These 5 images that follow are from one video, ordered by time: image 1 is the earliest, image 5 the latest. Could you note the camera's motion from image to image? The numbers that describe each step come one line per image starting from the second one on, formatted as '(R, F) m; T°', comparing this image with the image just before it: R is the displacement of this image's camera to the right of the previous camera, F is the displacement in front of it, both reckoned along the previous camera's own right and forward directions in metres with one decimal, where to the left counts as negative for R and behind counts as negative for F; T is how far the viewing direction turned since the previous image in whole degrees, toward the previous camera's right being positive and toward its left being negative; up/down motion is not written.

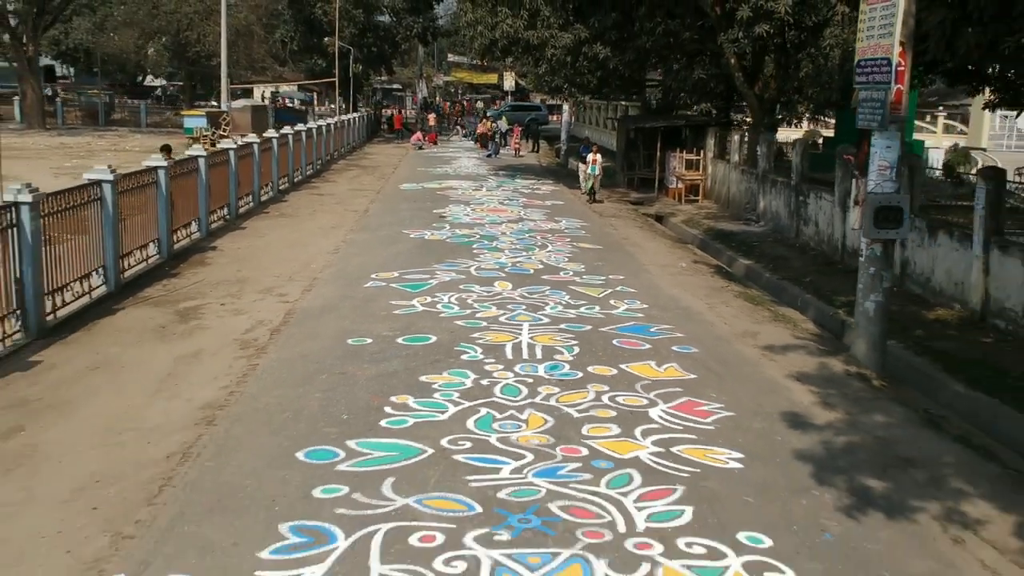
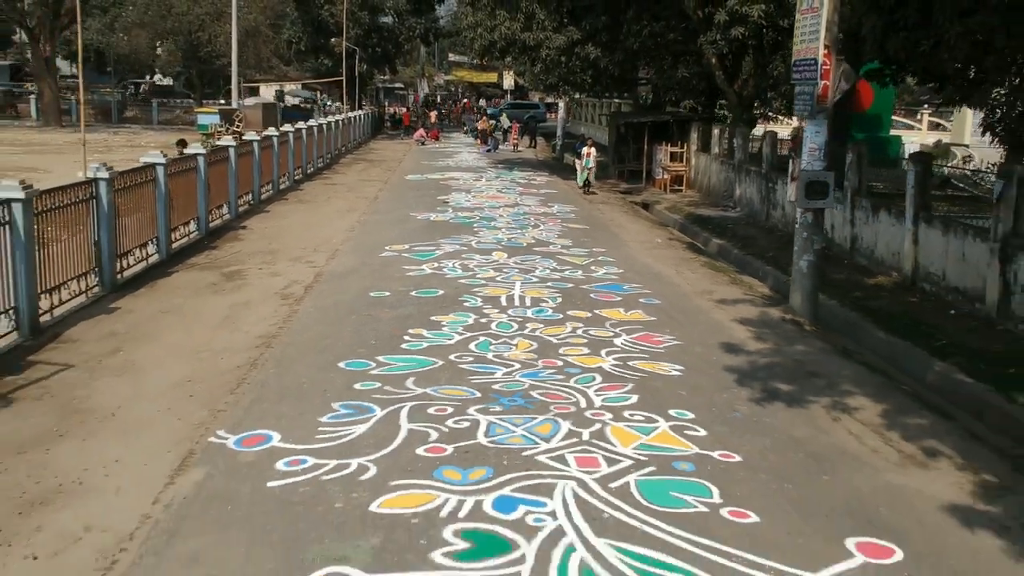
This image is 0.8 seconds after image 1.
(+0.1, -1.8) m; 0°
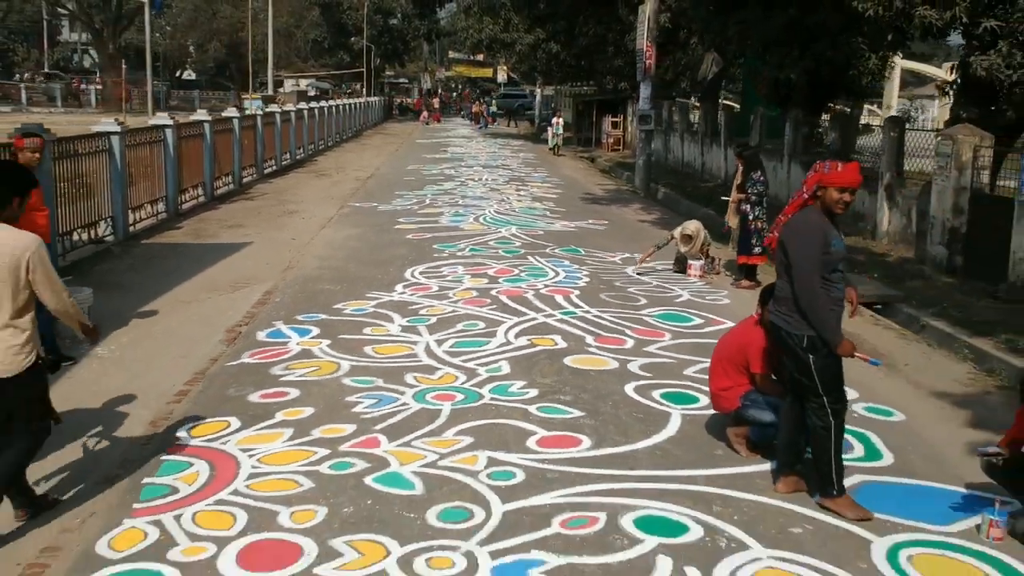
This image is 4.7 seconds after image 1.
(+0.6, -8.5) m; 0°
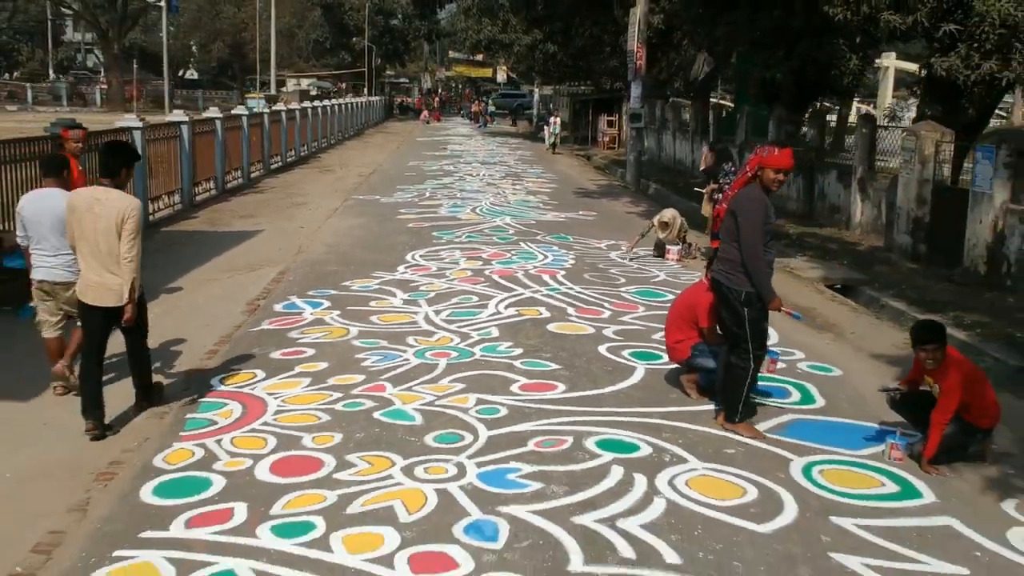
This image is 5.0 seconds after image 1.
(+0.1, -0.8) m; 0°
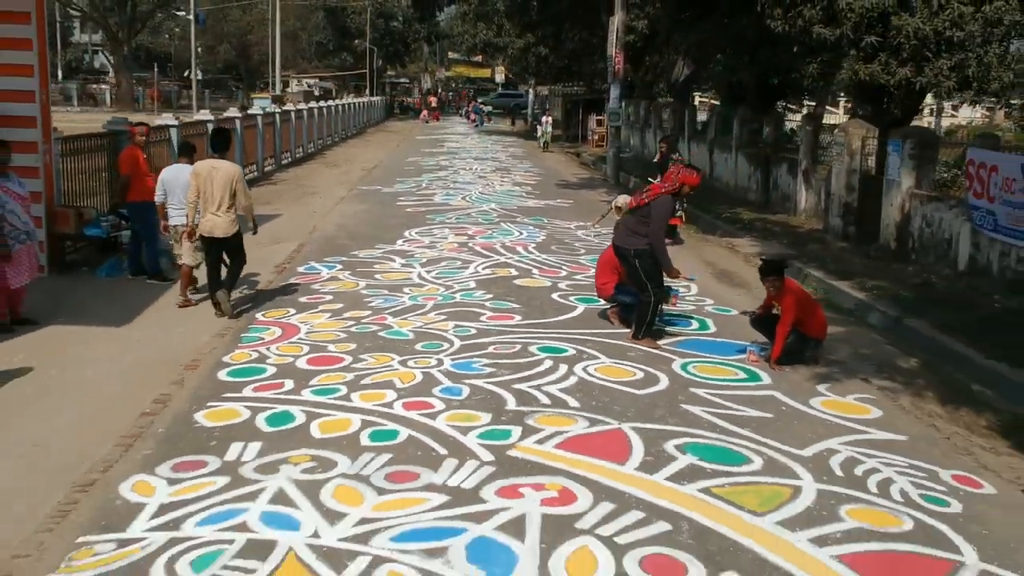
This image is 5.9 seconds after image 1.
(+0.2, -1.9) m; 0°
